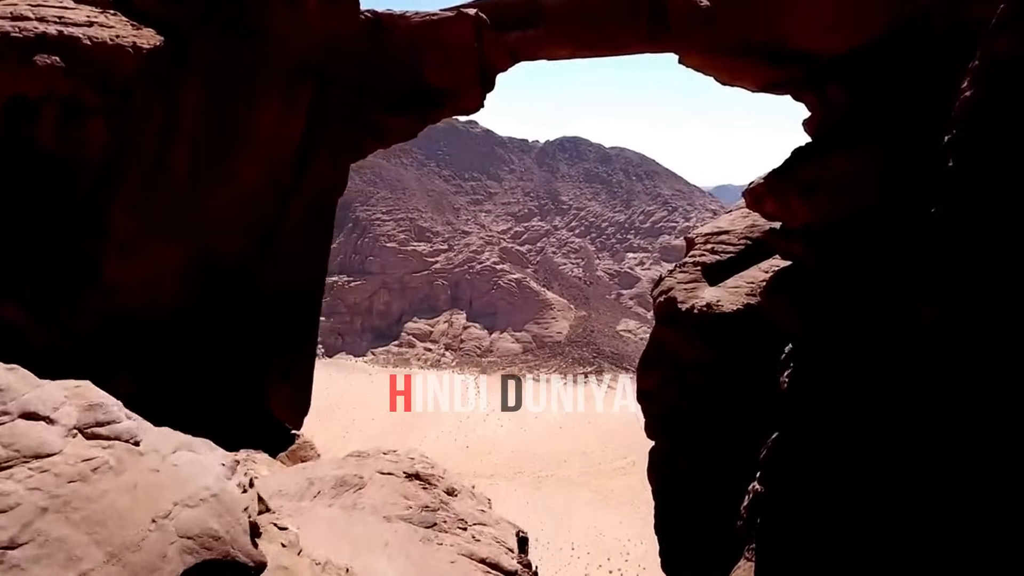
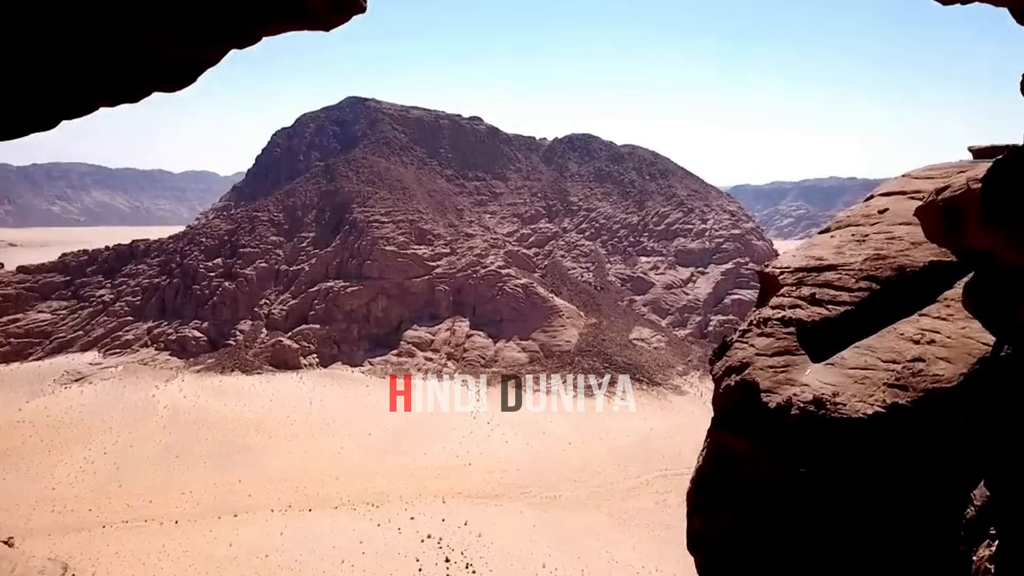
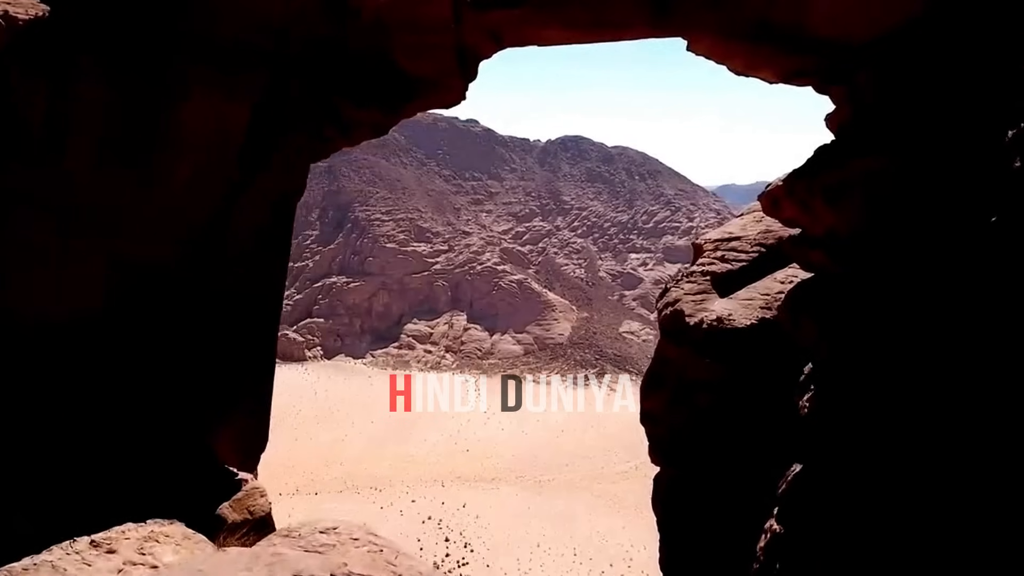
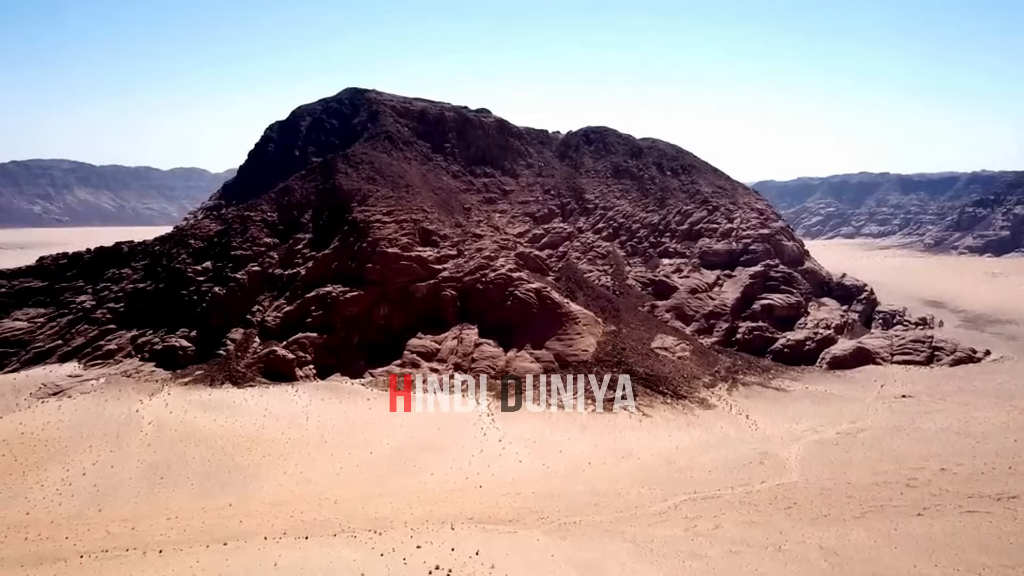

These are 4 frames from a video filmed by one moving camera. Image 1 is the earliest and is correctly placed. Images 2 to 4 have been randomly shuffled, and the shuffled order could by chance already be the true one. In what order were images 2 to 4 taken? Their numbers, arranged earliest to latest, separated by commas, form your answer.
3, 2, 4
